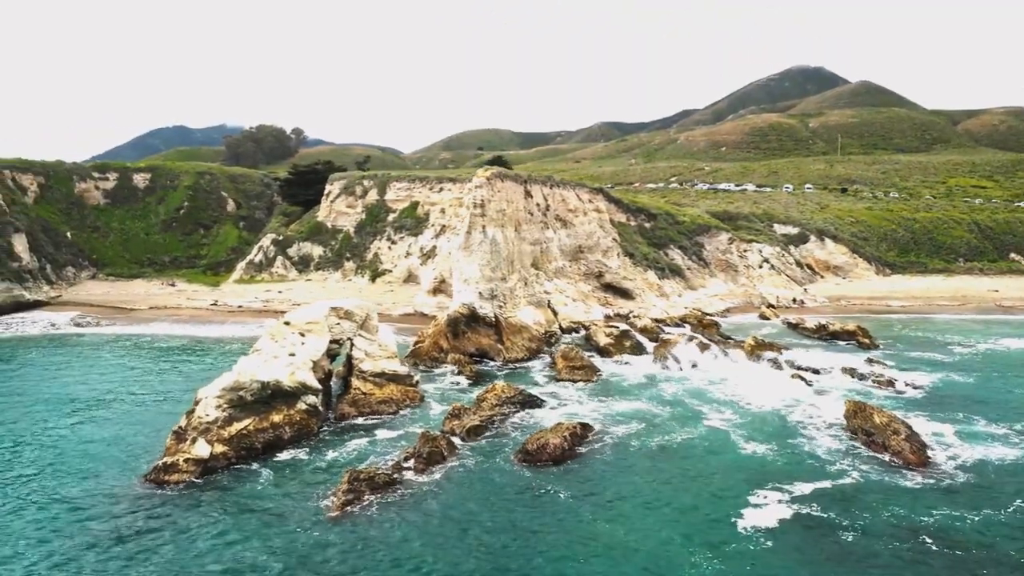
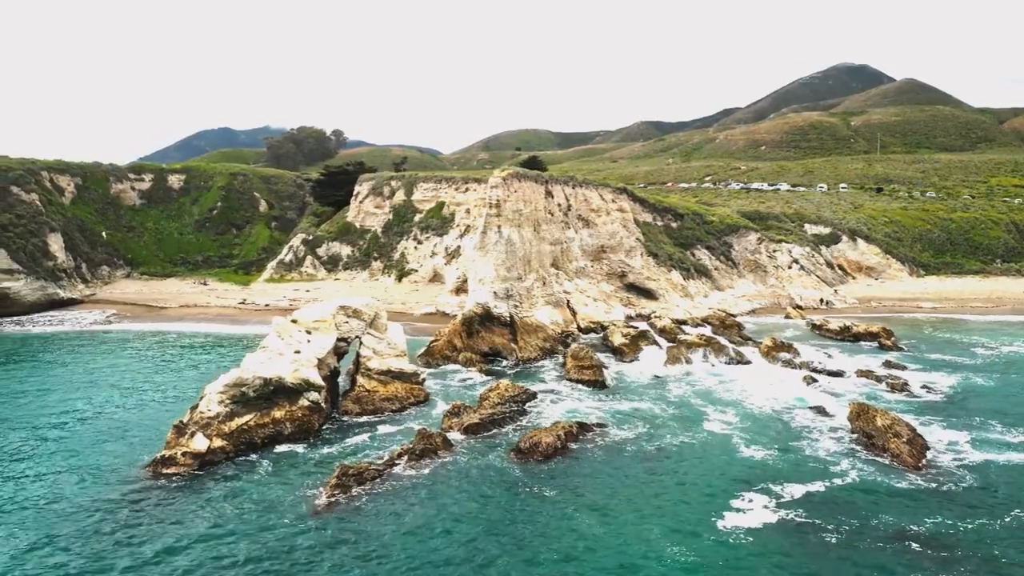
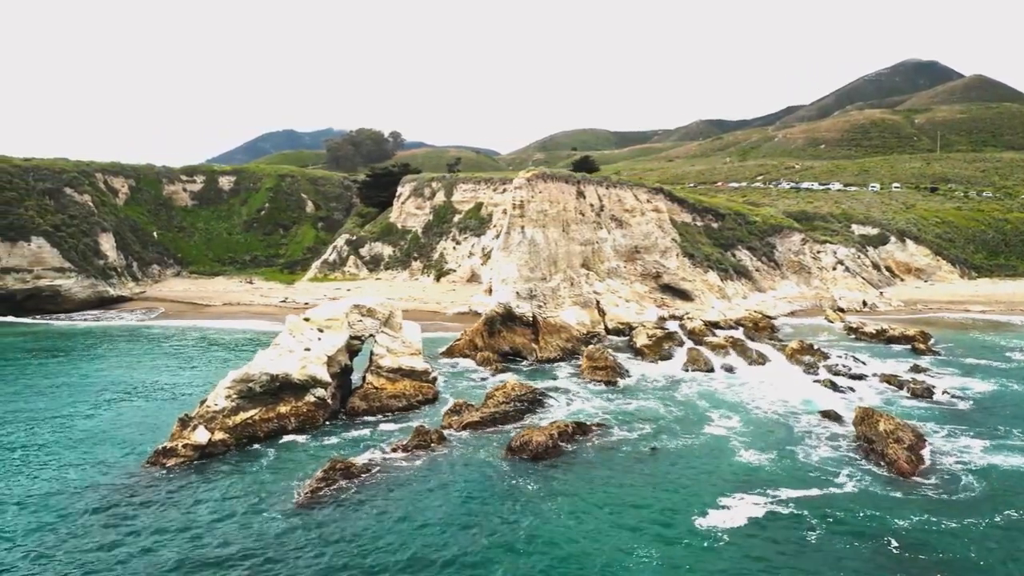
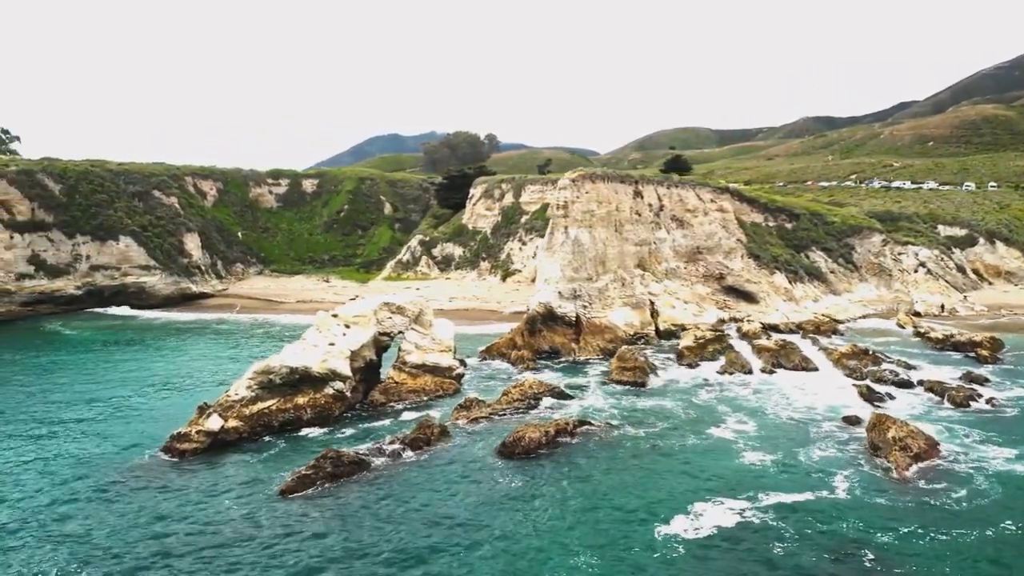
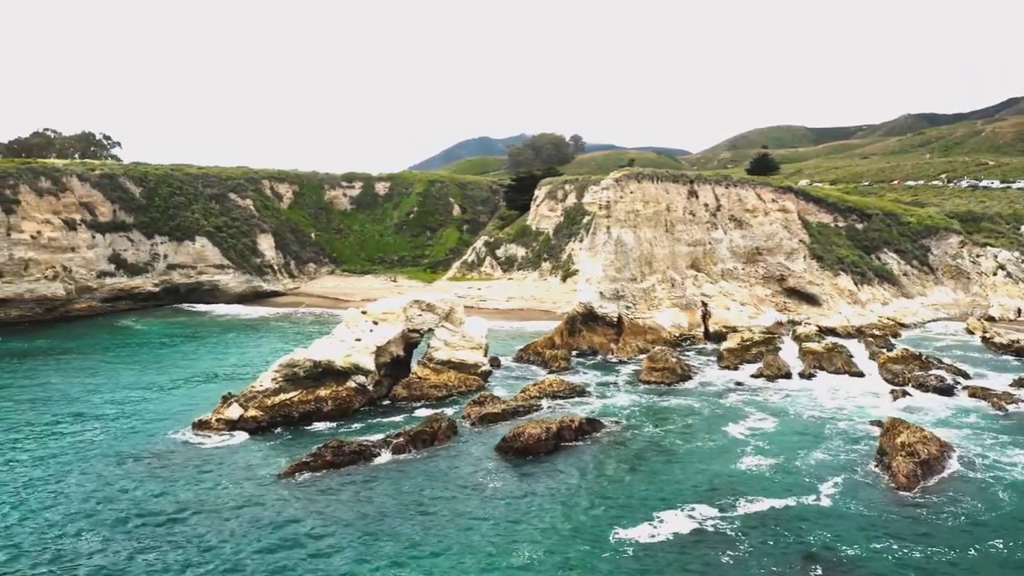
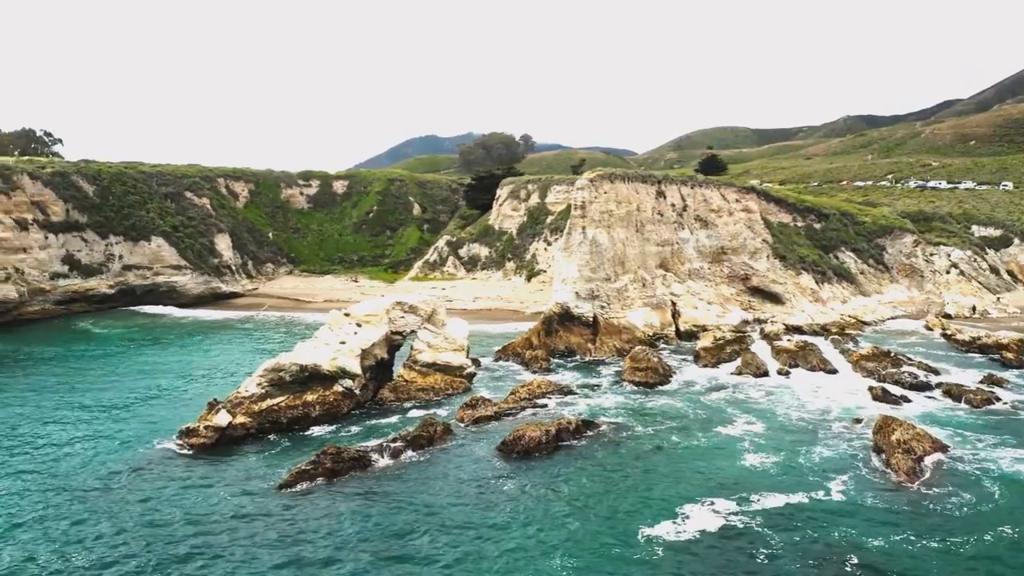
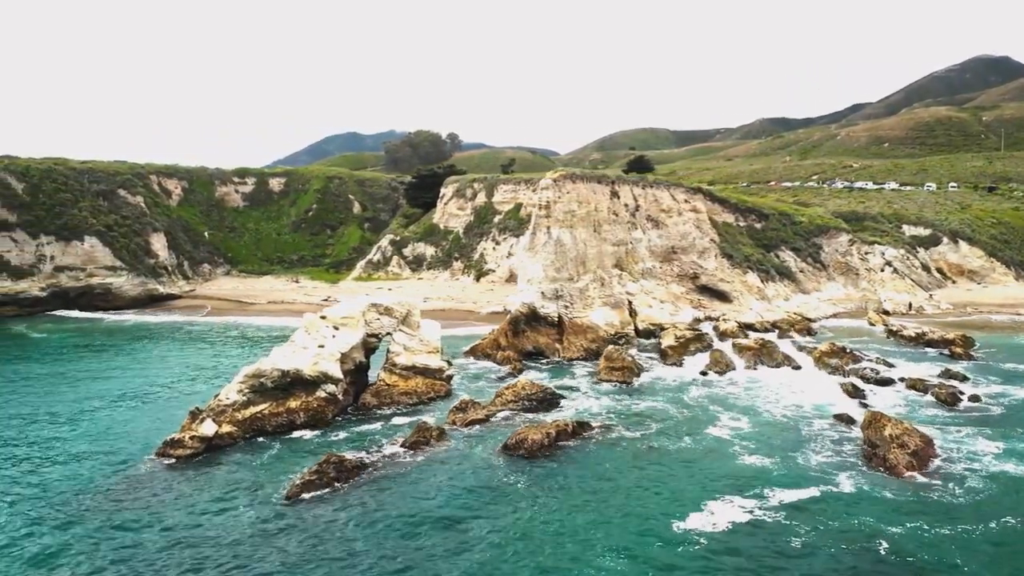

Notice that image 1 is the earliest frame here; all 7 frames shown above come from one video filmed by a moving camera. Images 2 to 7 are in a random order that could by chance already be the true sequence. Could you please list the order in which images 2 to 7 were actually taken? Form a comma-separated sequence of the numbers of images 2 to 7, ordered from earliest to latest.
2, 3, 7, 4, 6, 5
